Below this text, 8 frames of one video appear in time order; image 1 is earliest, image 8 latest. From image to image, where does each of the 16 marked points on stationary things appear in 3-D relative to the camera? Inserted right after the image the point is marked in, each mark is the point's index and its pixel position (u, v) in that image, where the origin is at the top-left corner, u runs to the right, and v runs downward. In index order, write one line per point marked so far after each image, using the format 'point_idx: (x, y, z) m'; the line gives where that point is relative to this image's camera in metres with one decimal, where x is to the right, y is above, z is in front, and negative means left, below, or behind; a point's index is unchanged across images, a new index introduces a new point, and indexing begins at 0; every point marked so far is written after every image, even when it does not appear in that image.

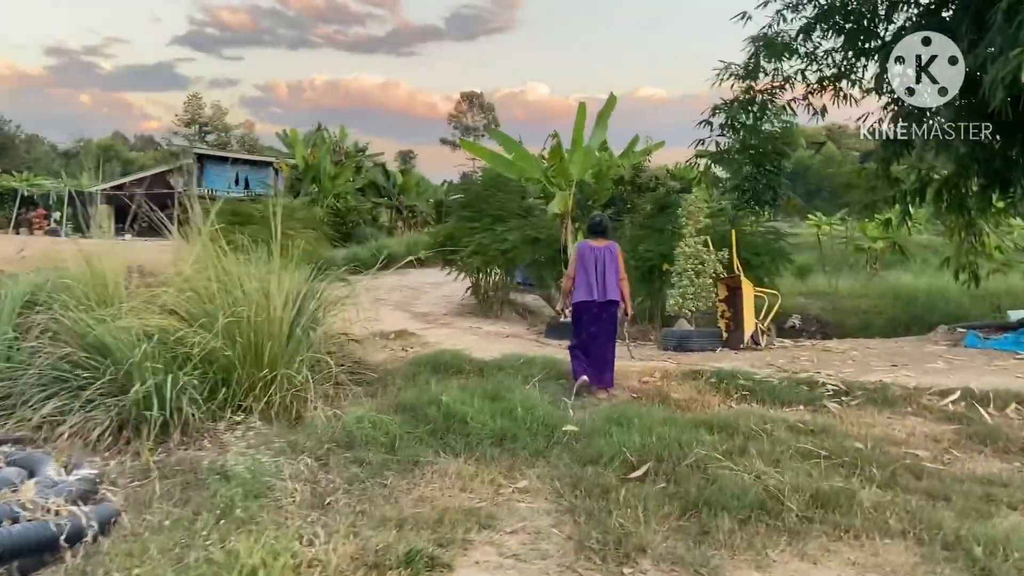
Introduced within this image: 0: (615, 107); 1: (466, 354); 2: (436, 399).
0: (+0.9, +1.7, +7.6) m
1: (-0.4, -0.6, +7.0) m
2: (-0.4, -0.6, +4.8) m
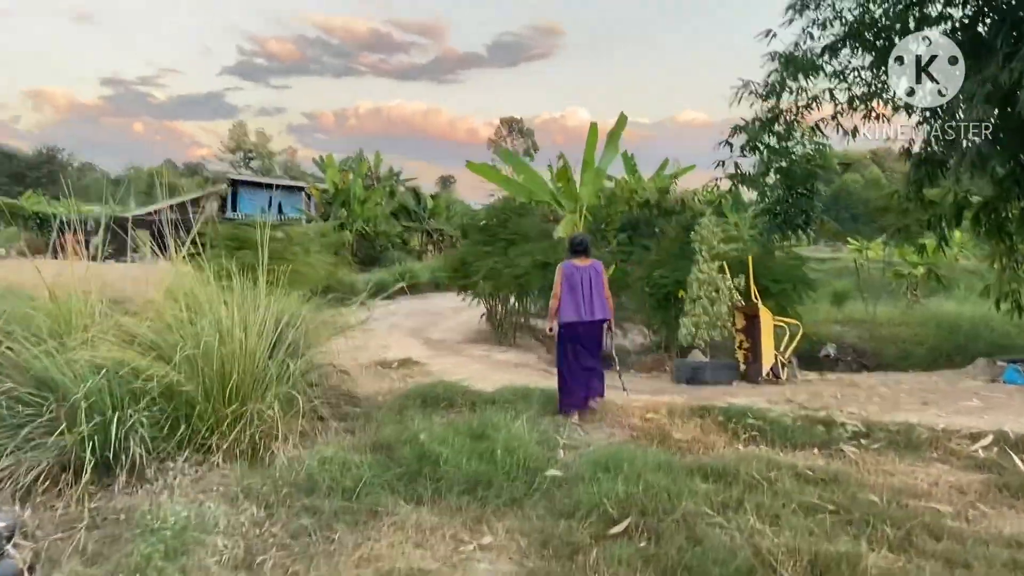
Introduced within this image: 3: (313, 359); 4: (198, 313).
0: (+1.0, +1.5, +7.3) m
1: (-0.4, -0.8, +6.7) m
2: (-0.5, -0.8, +4.4) m
3: (-1.2, -0.4, +5.2) m
4: (-1.7, -0.1, +4.6) m
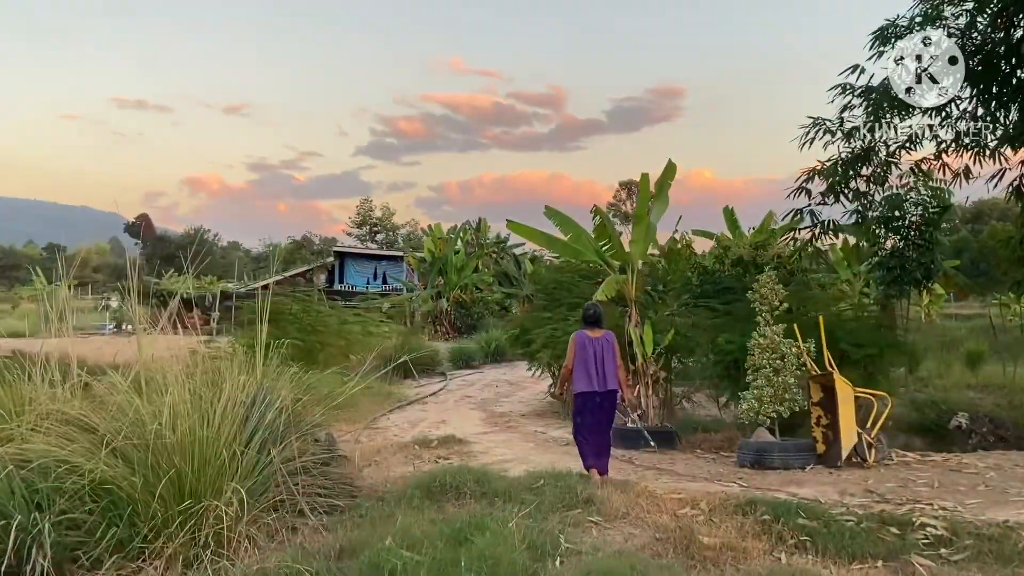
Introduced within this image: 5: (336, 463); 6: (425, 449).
0: (+1.3, +0.9, +6.6) m
1: (-0.1, -1.3, +6.0) m
2: (-0.6, -1.2, +3.8) m
3: (-1.2, -0.8, +4.7) m
4: (-1.8, -0.5, +4.2) m
5: (-1.1, -1.1, +5.3) m
6: (-0.7, -1.4, +7.0) m
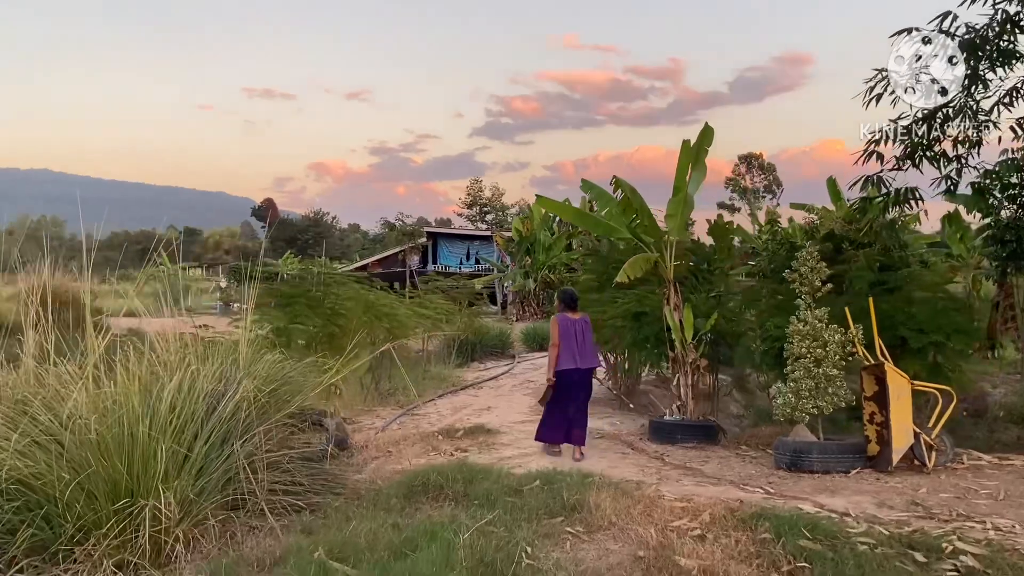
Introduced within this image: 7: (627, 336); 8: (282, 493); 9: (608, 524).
0: (+1.4, +1.1, +5.9) m
1: (0.0, -1.2, +5.6) m
2: (-0.8, -1.1, +3.5) m
3: (-1.3, -0.8, +4.4) m
4: (-1.9, -0.5, +3.9) m
5: (-1.1, -1.0, +5.0) m
6: (-0.5, -1.2, +6.7) m
7: (+1.0, -0.4, +7.2) m
8: (-1.2, -1.1, +4.3) m
9: (+0.5, -1.1, +3.9) m
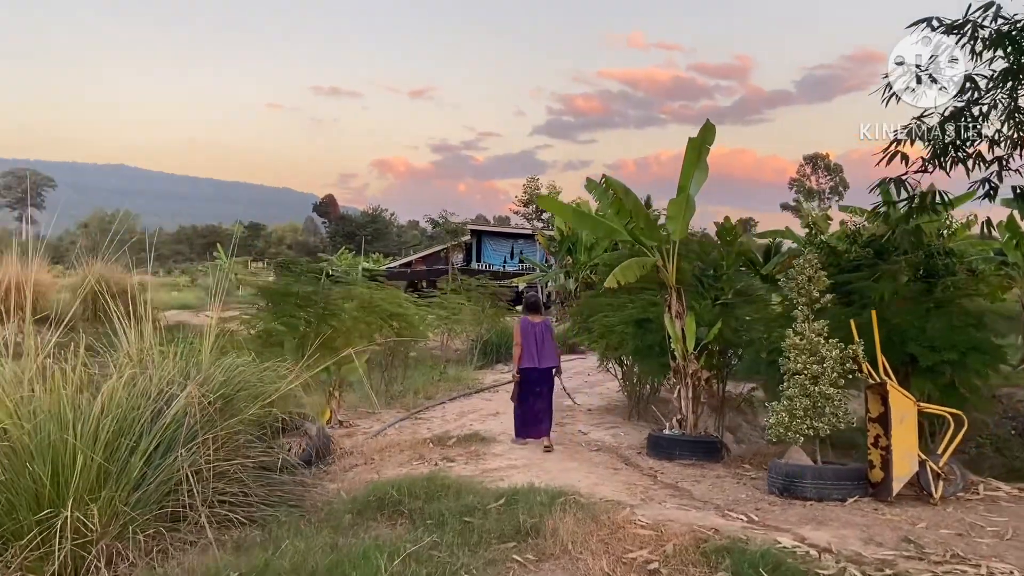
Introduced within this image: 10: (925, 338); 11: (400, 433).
0: (+1.3, +1.0, +5.5) m
1: (-0.2, -1.2, +5.3) m
2: (-1.1, -1.1, +3.3) m
3: (-1.5, -0.8, +4.3) m
4: (-2.2, -0.5, +3.8) m
5: (-1.3, -1.0, +4.9) m
6: (-0.6, -1.2, +6.4) m
7: (+1.0, -0.5, +6.8) m
8: (-1.4, -1.1, +4.1) m
9: (+0.2, -1.2, +3.6) m
10: (+2.5, -0.3, +5.0) m
11: (-1.0, -1.2, +7.1) m
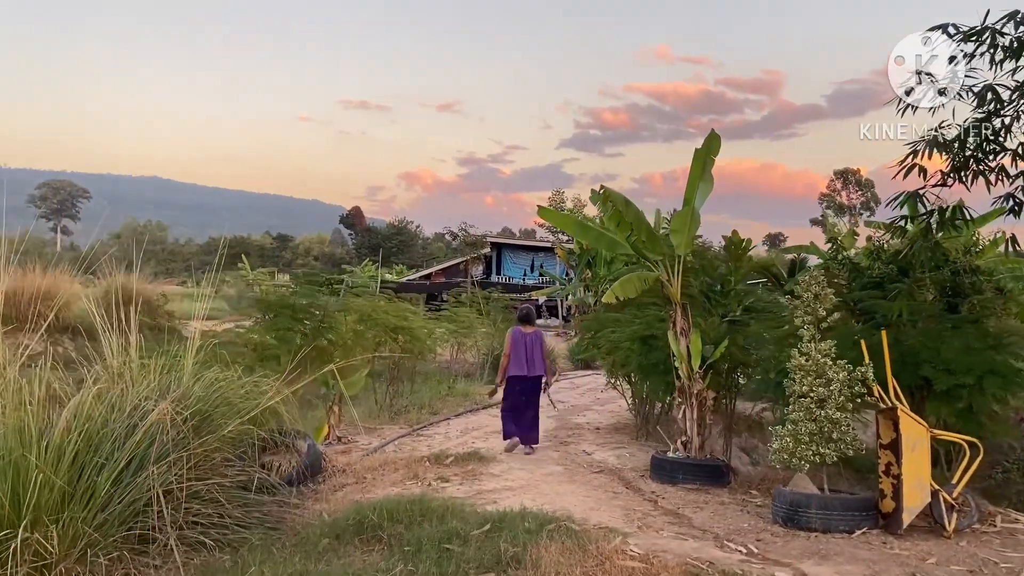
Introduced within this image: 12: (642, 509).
0: (+1.3, +0.9, +5.3) m
1: (-0.2, -1.3, +5.1) m
2: (-1.2, -1.2, +3.1) m
3: (-1.5, -0.8, +4.1) m
4: (-2.2, -0.5, +3.7) m
5: (-1.3, -1.1, +4.7) m
6: (-0.6, -1.3, +6.3) m
7: (+1.0, -0.6, +6.6) m
8: (-1.5, -1.1, +3.9) m
9: (+0.1, -1.2, +3.4) m
10: (+2.4, -0.4, +4.7) m
11: (-1.0, -1.4, +6.9) m
12: (+0.8, -1.4, +5.1) m
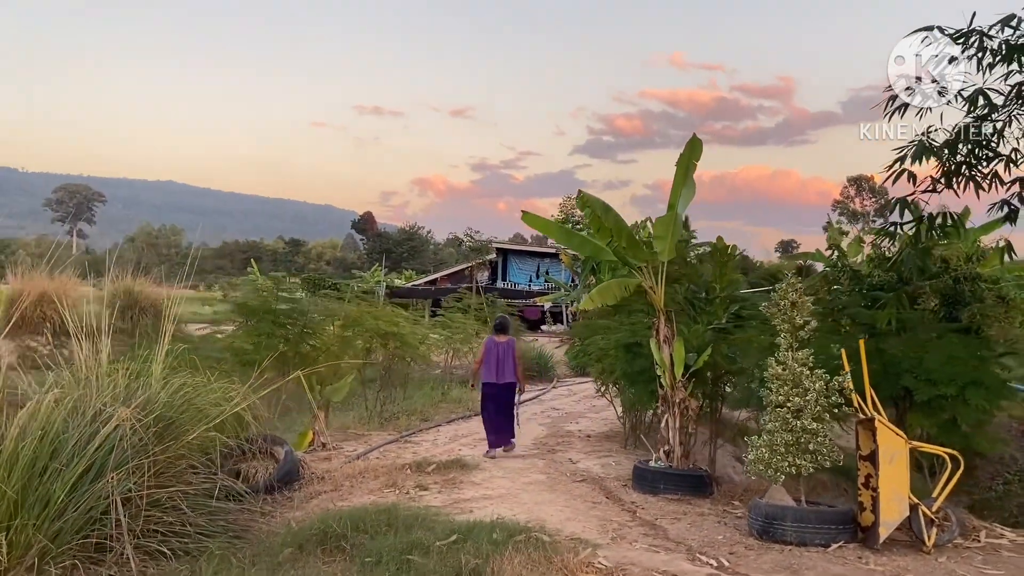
0: (+1.2, +0.9, +5.2) m
1: (-0.4, -1.4, +5.0) m
2: (-1.3, -1.2, +3.0) m
3: (-1.7, -0.9, +4.1) m
4: (-2.4, -0.6, +3.7) m
5: (-1.5, -1.1, +4.6) m
6: (-0.7, -1.4, +6.2) m
7: (+0.8, -0.6, +6.5) m
8: (-1.6, -1.2, +3.9) m
9: (-0.1, -1.3, +3.3) m
10: (+2.3, -0.5, +4.6) m
11: (-1.1, -1.4, +6.9) m
12: (+0.7, -1.4, +5.0) m
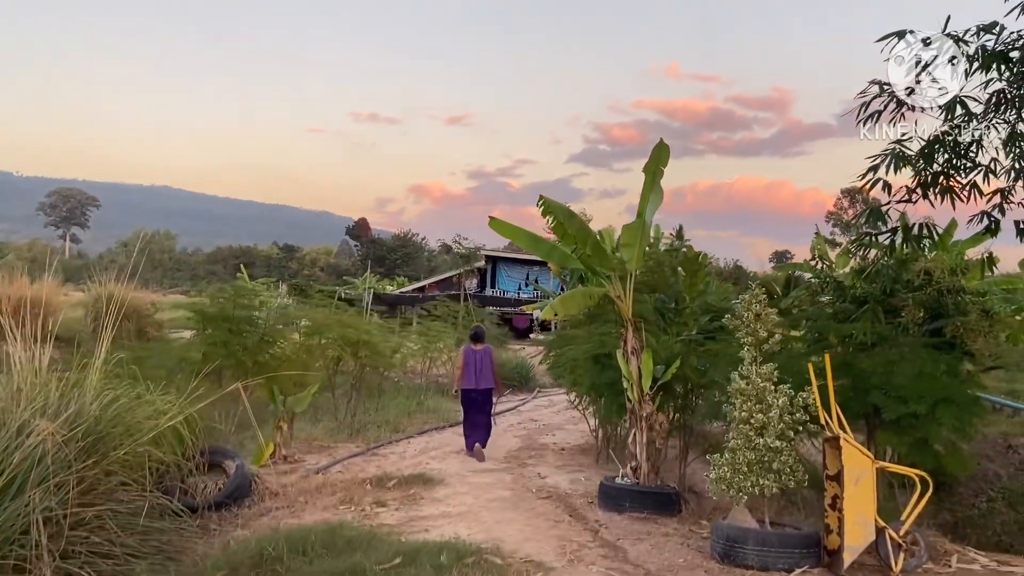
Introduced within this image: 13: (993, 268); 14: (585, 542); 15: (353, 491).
0: (+0.9, +0.8, +5.0) m
1: (-0.6, -1.4, +4.8) m
2: (-1.6, -1.2, +2.8) m
3: (-2.0, -0.9, +3.8) m
4: (-2.7, -0.6, +3.4) m
5: (-1.7, -1.2, +4.4) m
6: (-1.0, -1.4, +6.0) m
7: (+0.6, -0.7, +6.3) m
8: (-1.9, -1.2, +3.7) m
9: (-0.3, -1.3, +3.1) m
10: (+2.0, -0.5, +4.4) m
11: (-1.3, -1.5, +6.7) m
12: (+0.4, -1.5, +4.8) m
13: (+4.3, +0.2, +7.3) m
14: (+0.4, -1.5, +4.8) m
15: (-1.1, -1.4, +5.9) m
